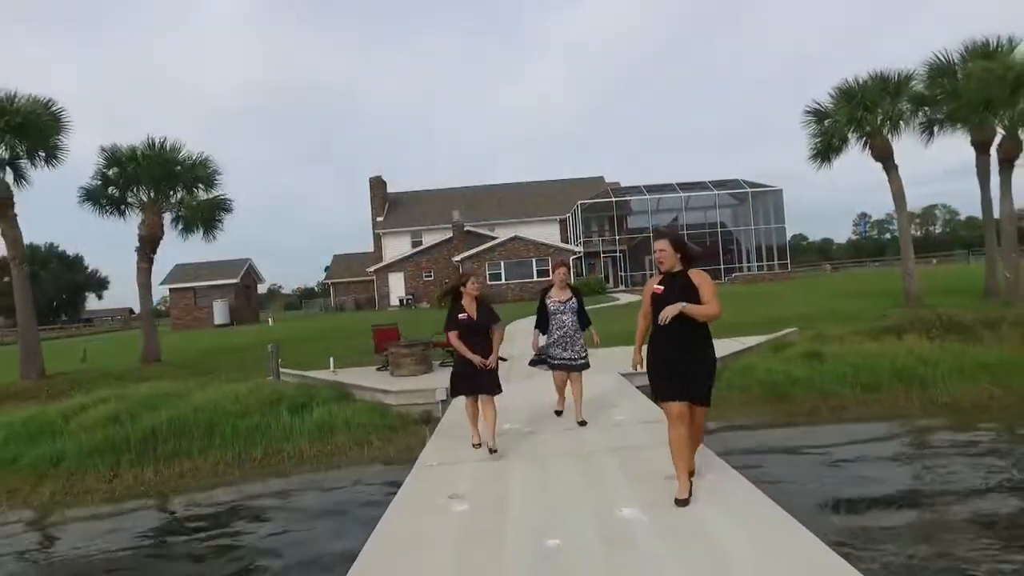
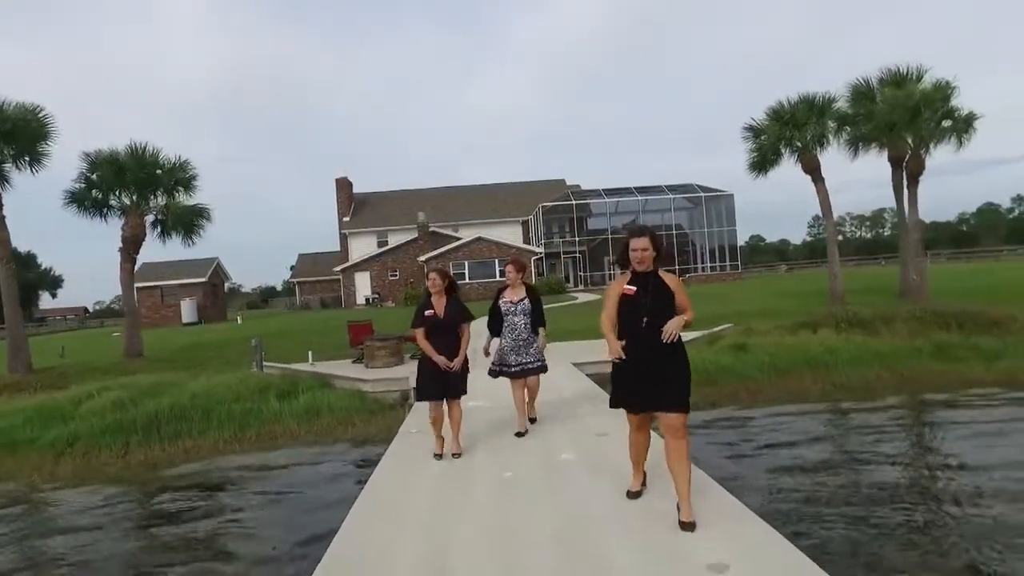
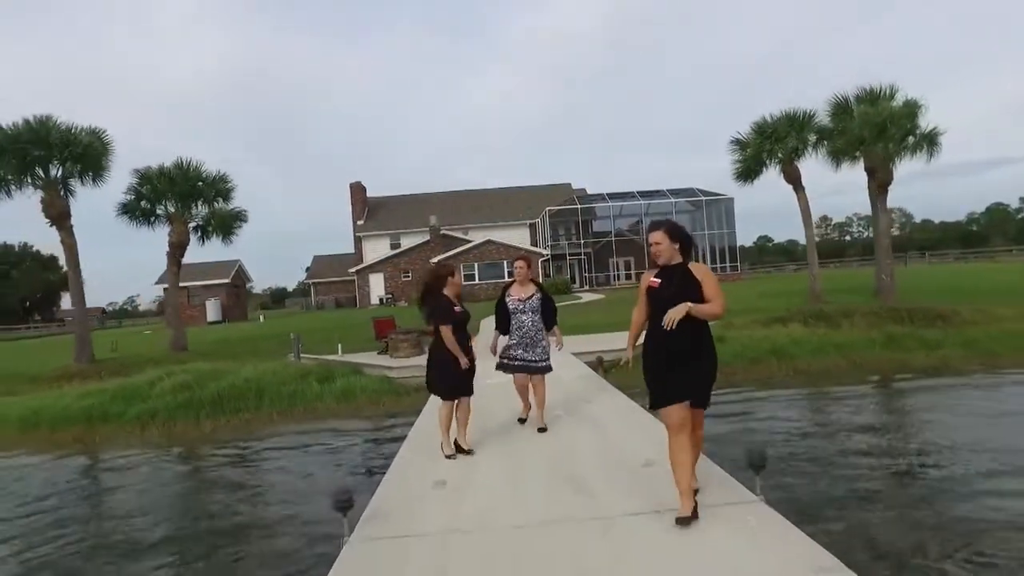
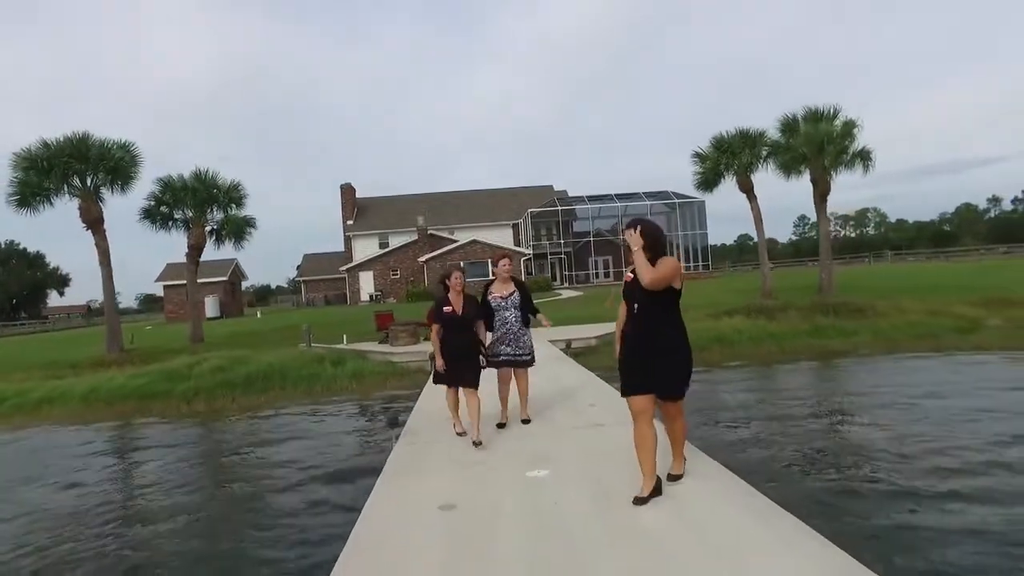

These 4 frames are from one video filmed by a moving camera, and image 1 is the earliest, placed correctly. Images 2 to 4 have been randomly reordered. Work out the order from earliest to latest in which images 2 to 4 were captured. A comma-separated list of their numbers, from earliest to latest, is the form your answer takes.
2, 3, 4
